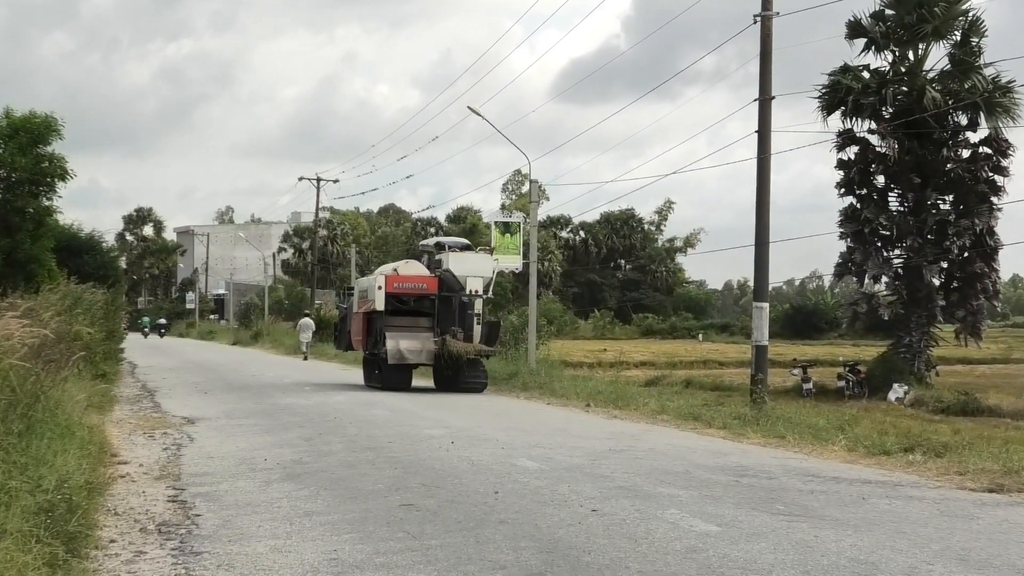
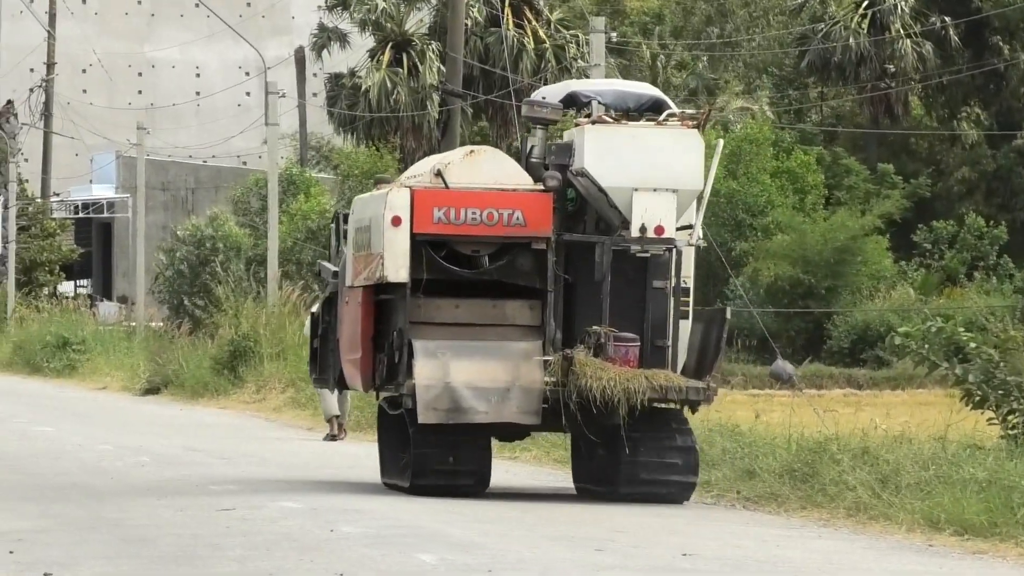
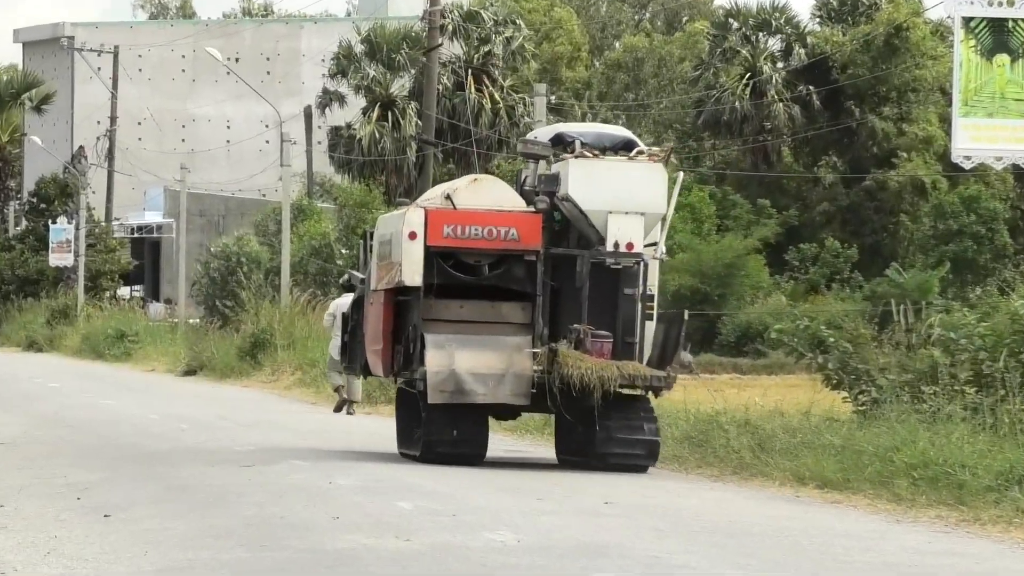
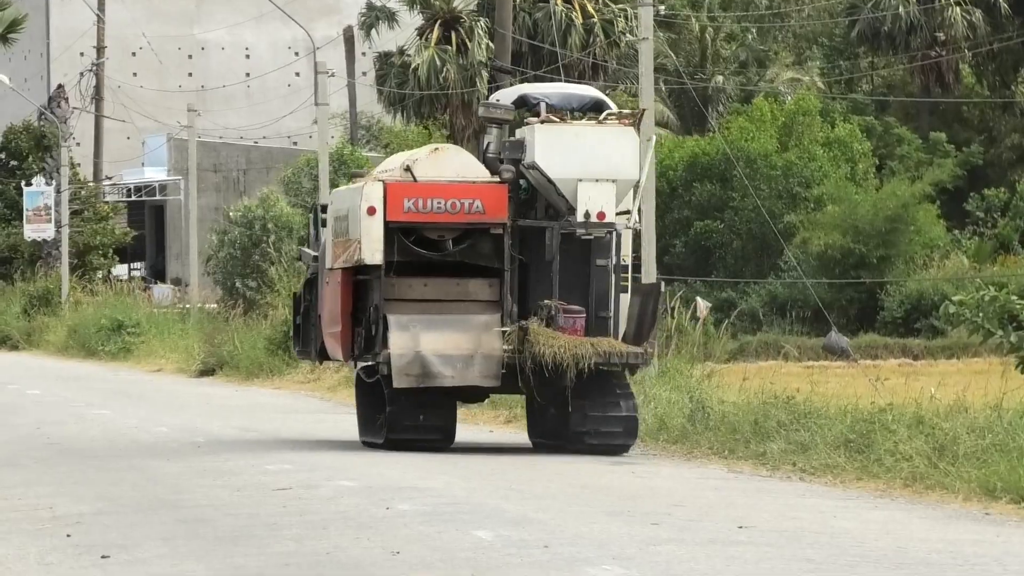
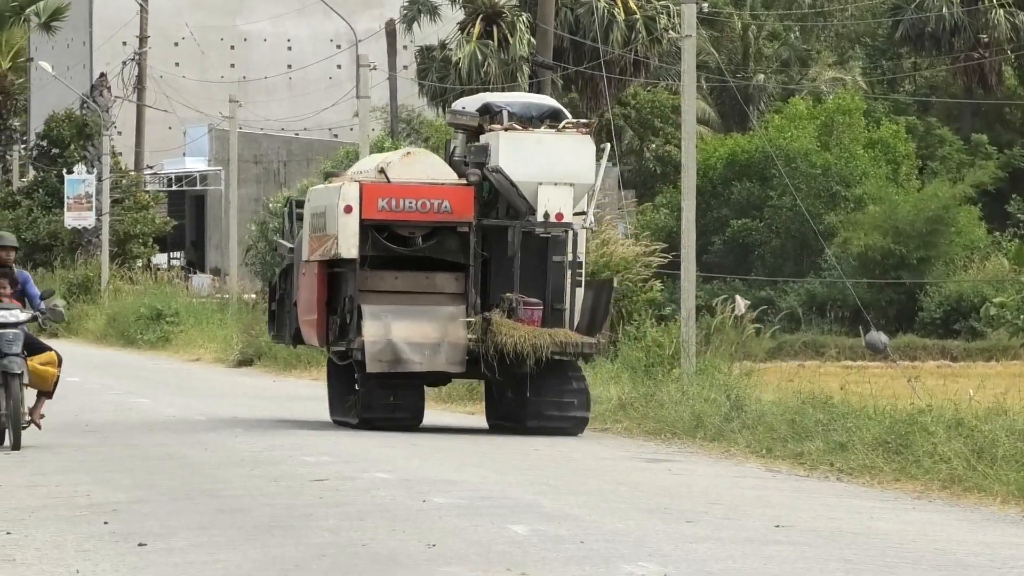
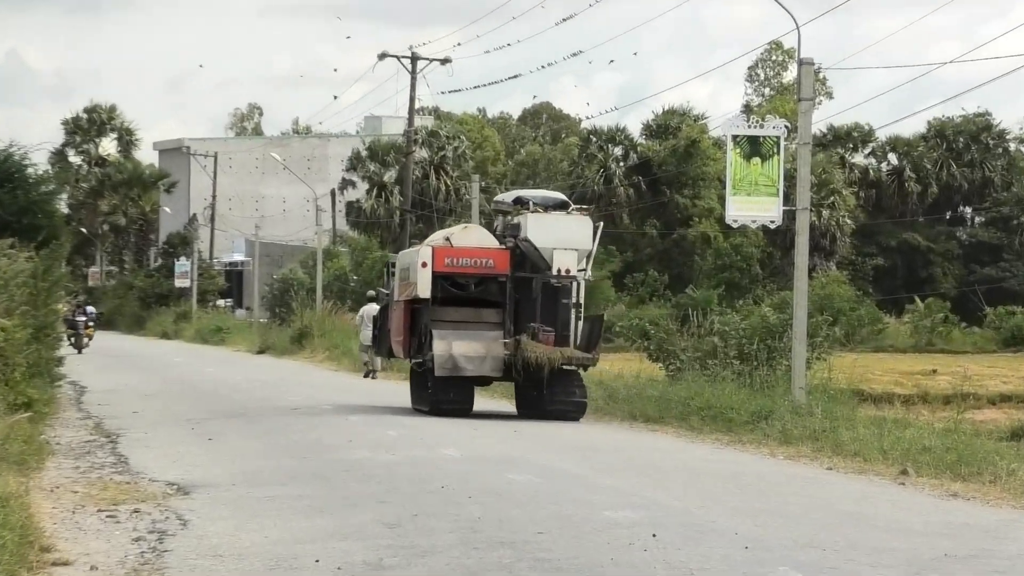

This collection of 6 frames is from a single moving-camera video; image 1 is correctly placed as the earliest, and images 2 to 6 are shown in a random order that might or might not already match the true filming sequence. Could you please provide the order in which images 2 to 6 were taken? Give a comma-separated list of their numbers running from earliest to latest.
6, 3, 2, 4, 5
